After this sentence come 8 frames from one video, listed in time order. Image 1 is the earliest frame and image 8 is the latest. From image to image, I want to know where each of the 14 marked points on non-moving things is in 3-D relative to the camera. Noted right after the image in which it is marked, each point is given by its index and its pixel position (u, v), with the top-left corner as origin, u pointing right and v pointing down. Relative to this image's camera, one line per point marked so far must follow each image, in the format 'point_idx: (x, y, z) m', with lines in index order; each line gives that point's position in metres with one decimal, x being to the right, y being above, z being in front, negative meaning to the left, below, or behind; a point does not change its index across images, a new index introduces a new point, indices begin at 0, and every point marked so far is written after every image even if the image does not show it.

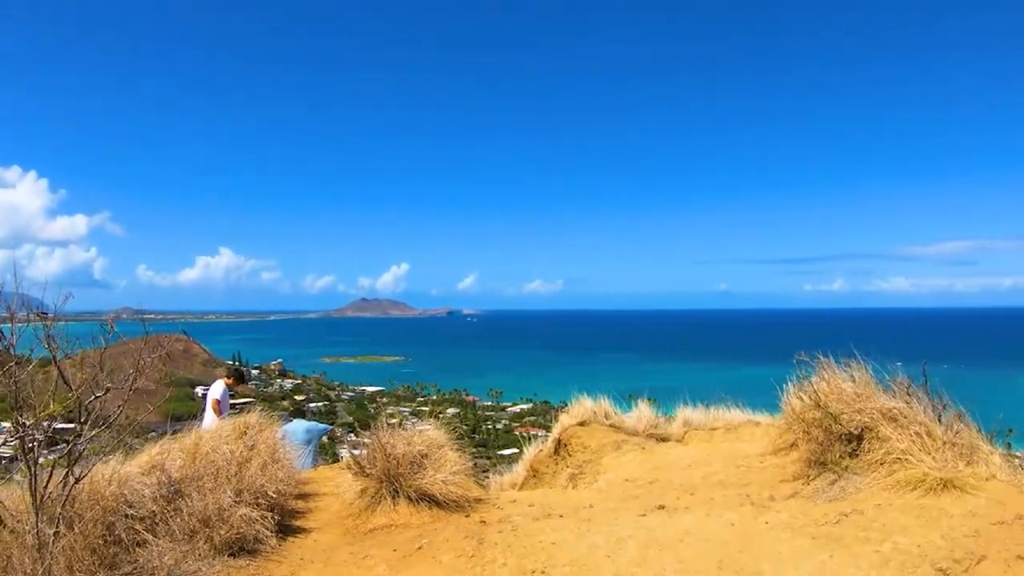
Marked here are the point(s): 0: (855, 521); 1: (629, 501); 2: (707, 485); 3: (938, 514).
0: (+2.3, -1.6, +4.5) m
1: (+1.2, -2.3, +6.8) m
2: (+1.8, -1.9, +6.4) m
3: (+2.7, -1.4, +4.2) m
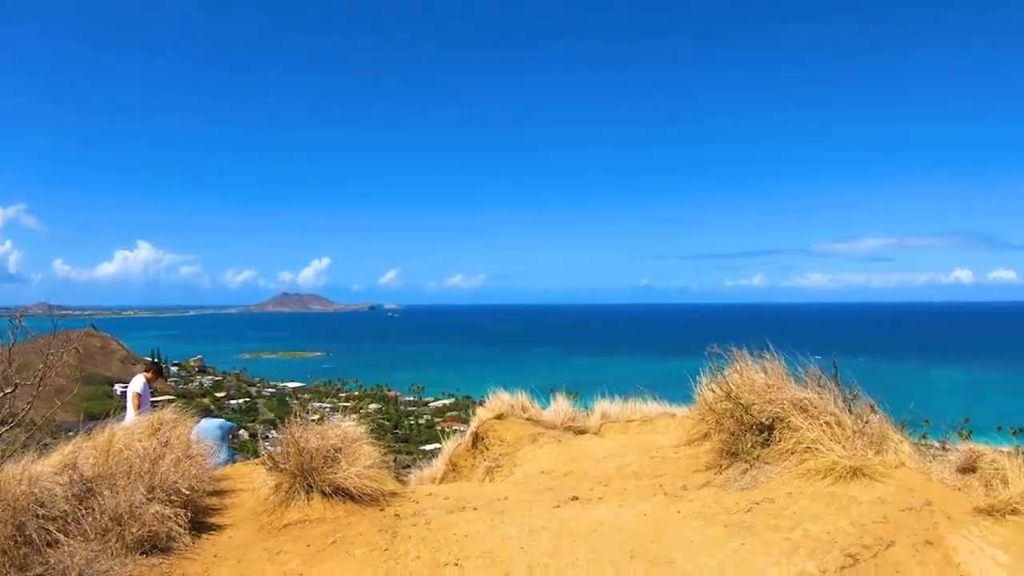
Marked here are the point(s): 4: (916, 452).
0: (+1.7, -1.5, +4.4) m
1: (+0.3, -2.1, +6.6) m
2: (+1.0, -1.8, +6.2) m
3: (+2.1, -1.3, +4.1) m
4: (+2.9, -1.2, +4.8) m
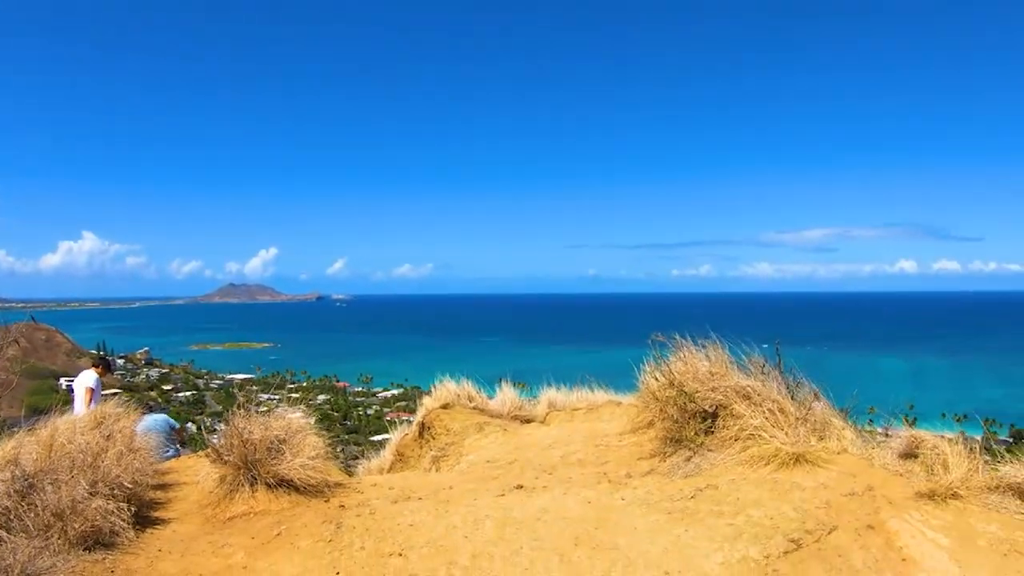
0: (+1.3, -1.4, +4.3) m
1: (-0.2, -1.9, +6.5) m
2: (+0.5, -1.6, +6.1) m
3: (+1.7, -1.2, +4.1) m
4: (+2.5, -1.1, +4.8) m
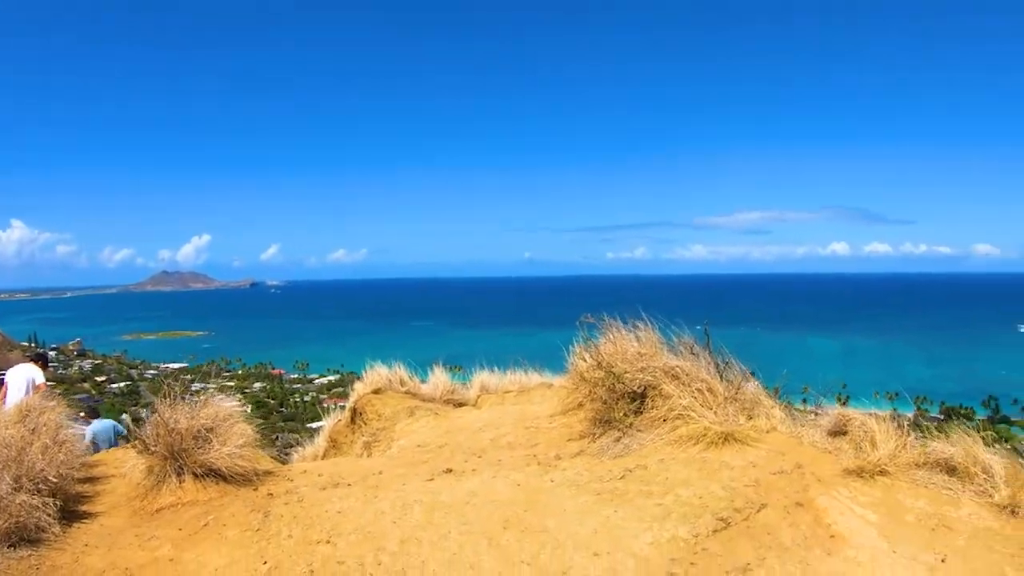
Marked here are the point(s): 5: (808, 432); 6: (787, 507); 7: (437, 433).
0: (+0.8, -1.2, +4.2) m
1: (-0.9, -1.7, +6.2) m
2: (-0.1, -1.4, +5.9) m
3: (+1.2, -1.1, +4.0) m
4: (+2.0, -1.0, +4.8) m
5: (+1.9, -1.0, +4.3) m
6: (+1.5, -1.2, +3.6) m
7: (-0.8, -1.6, +7.5) m
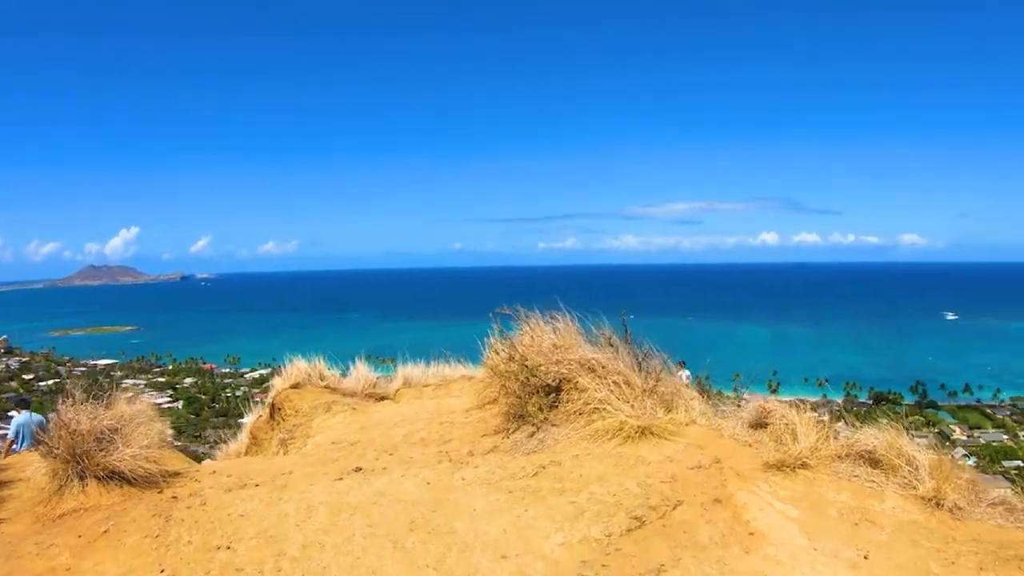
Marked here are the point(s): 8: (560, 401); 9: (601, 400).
0: (+0.3, -1.1, +3.9) m
1: (-1.6, -1.6, +5.7) m
2: (-0.9, -1.3, +5.5) m
3: (+0.7, -1.0, +3.7) m
4: (+1.4, -0.9, +4.6) m
5: (+1.3, -0.9, +4.1) m
6: (+1.0, -1.1, +3.3) m
7: (-1.7, -1.5, +7.0) m
8: (+0.3, -0.8, +4.5) m
9: (+0.6, -0.7, +4.2) m
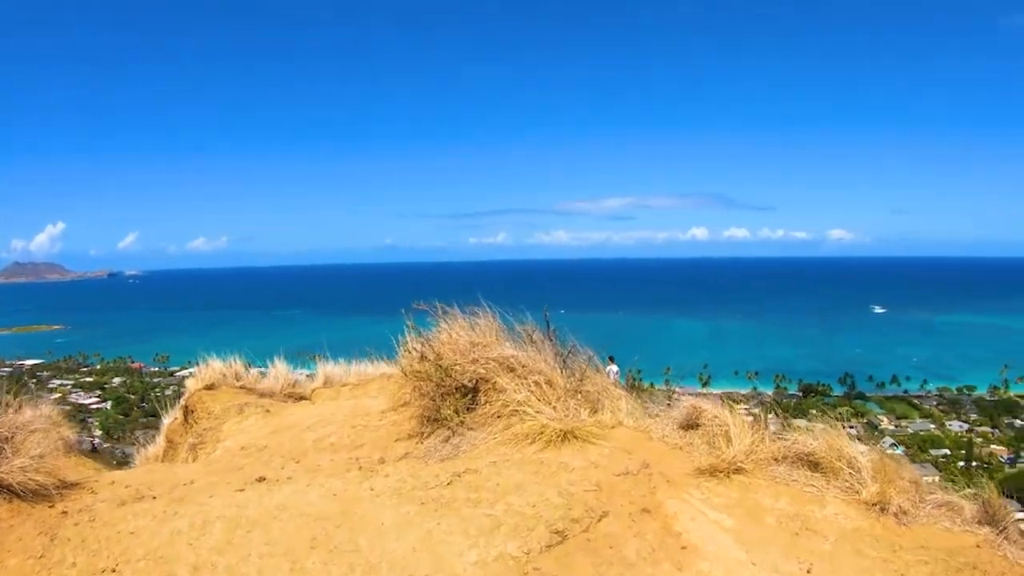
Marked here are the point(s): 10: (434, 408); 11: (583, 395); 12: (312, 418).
0: (-0.2, -1.0, +3.5) m
1: (-2.3, -1.5, +5.2) m
2: (-1.5, -1.2, +5.0) m
3: (+0.2, -0.9, +3.3) m
4: (+0.8, -0.8, +4.2) m
5: (+0.8, -0.8, +3.8) m
6: (+0.5, -1.0, +3.0) m
7: (-2.4, -1.4, +6.4) m
8: (-0.2, -0.7, +4.0) m
9: (+0.1, -0.7, +3.8) m
10: (-0.5, -0.7, +4.1) m
11: (+0.5, -0.6, +4.0) m
12: (-1.8, -1.2, +6.1) m
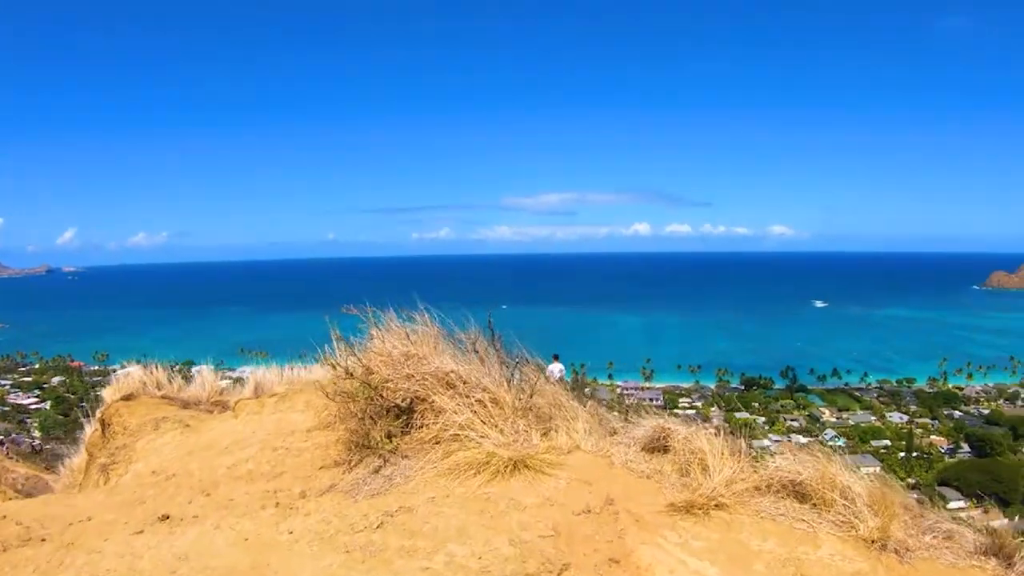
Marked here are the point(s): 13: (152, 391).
0: (-0.5, -1.1, +2.9) m
1: (-2.6, -1.5, +4.5) m
2: (-1.9, -1.2, +4.3) m
3: (0.0, -0.9, +2.8) m
4: (+0.5, -0.8, +3.8) m
5: (+0.6, -0.8, +3.3) m
6: (+0.3, -1.0, +2.5) m
7: (-2.9, -1.4, +5.7) m
8: (-0.5, -0.7, +3.5) m
9: (-0.2, -0.7, +3.3) m
10: (-0.8, -0.8, +3.6) m
11: (+0.2, -0.7, +3.5) m
12: (-2.3, -1.2, +5.4) m
13: (-4.6, -1.3, +8.3) m
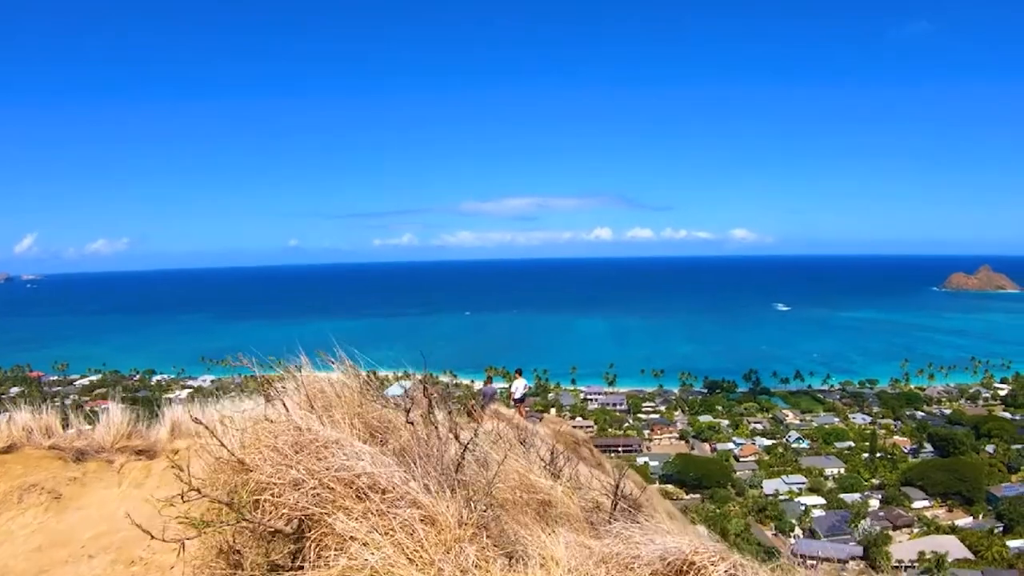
0: (-0.6, -1.2, +2.0) m
1: (-2.8, -1.7, +3.4) m
2: (-2.1, -1.4, +3.4) m
3: (-0.1, -1.1, +1.9) m
4: (+0.3, -0.9, +2.9) m
5: (+0.4, -0.9, +2.5) m
6: (+0.2, -1.2, +1.6) m
7: (-3.2, -1.6, +4.6) m
8: (-0.7, -0.9, +2.6) m
9: (-0.4, -0.8, +2.4) m
10: (-0.9, -0.9, +2.7) m
11: (0.0, -0.8, +2.7) m
12: (-2.6, -1.4, +4.4) m
13: (-5.0, -1.5, +7.2) m
